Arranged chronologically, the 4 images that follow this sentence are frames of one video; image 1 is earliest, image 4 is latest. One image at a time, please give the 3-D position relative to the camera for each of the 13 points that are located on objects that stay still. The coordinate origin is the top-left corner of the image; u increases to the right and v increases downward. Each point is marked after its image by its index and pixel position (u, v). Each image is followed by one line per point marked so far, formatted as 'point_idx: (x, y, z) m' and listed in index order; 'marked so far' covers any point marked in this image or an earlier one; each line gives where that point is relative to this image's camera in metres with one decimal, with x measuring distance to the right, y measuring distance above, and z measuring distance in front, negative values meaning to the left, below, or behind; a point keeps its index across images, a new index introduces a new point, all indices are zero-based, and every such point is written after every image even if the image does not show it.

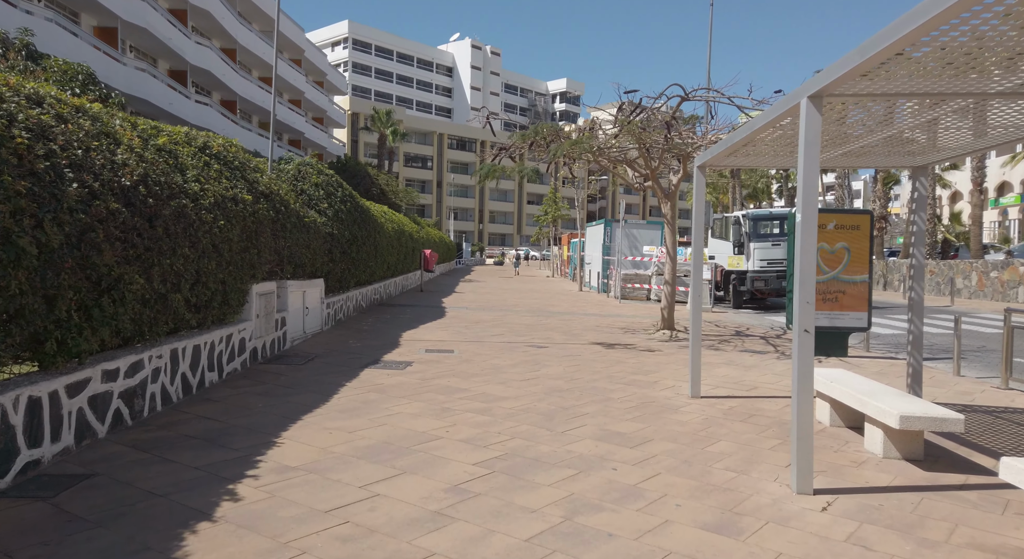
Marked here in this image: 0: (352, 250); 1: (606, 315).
0: (-3.4, +0.6, +15.7) m
1: (+2.5, -0.9, +19.4) m
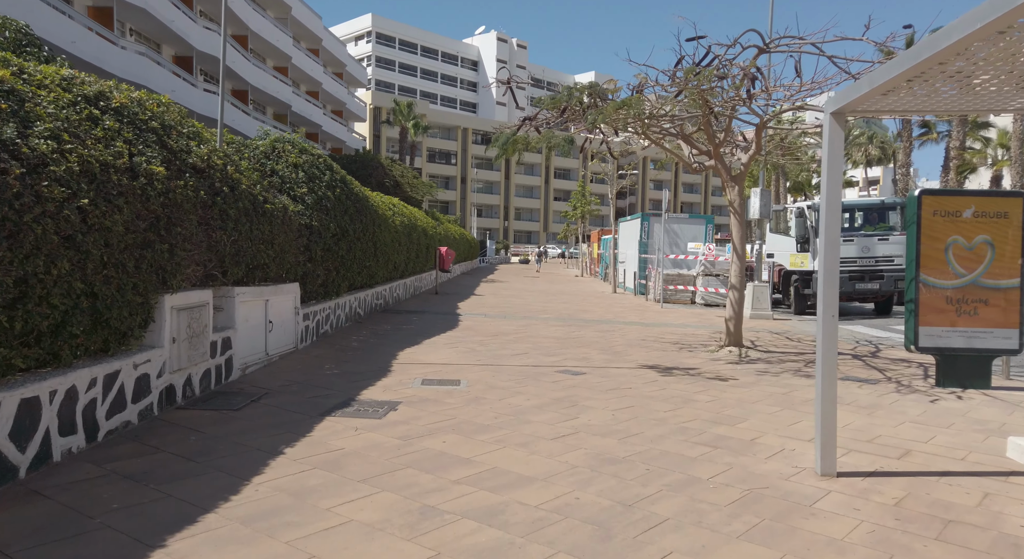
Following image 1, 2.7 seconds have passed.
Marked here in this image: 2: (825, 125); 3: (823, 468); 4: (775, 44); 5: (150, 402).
0: (-2.9, +0.6, +12.8) m
1: (+3.1, -1.0, +16.3) m
2: (+2.3, +1.1, +5.5) m
3: (+2.2, -1.4, +5.3) m
4: (+3.7, +3.3, +10.4) m
5: (-3.1, -1.0, +6.3) m
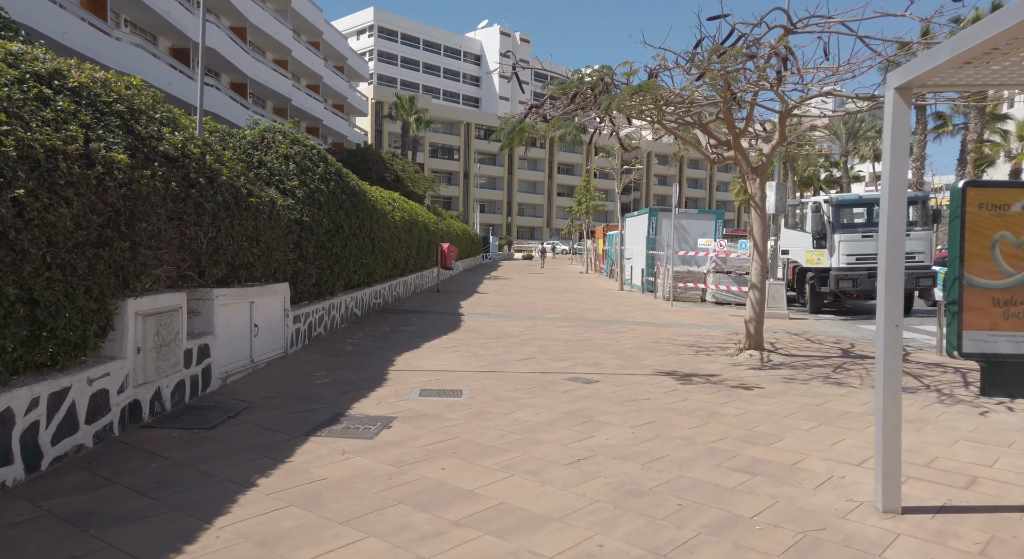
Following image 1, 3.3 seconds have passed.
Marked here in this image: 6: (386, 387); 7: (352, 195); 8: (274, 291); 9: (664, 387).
0: (-2.8, +0.6, +12.0) m
1: (+3.2, -1.0, +15.6) m
2: (+2.4, +1.1, +4.7) m
3: (+2.3, -1.4, +4.6) m
4: (+3.8, +3.3, +9.6) m
5: (-3.0, -1.1, +5.5) m
6: (-1.3, -1.2, +8.0) m
7: (-2.8, +1.5, +12.9) m
8: (-3.0, -0.1, +9.3) m
9: (+1.8, -1.3, +8.7) m
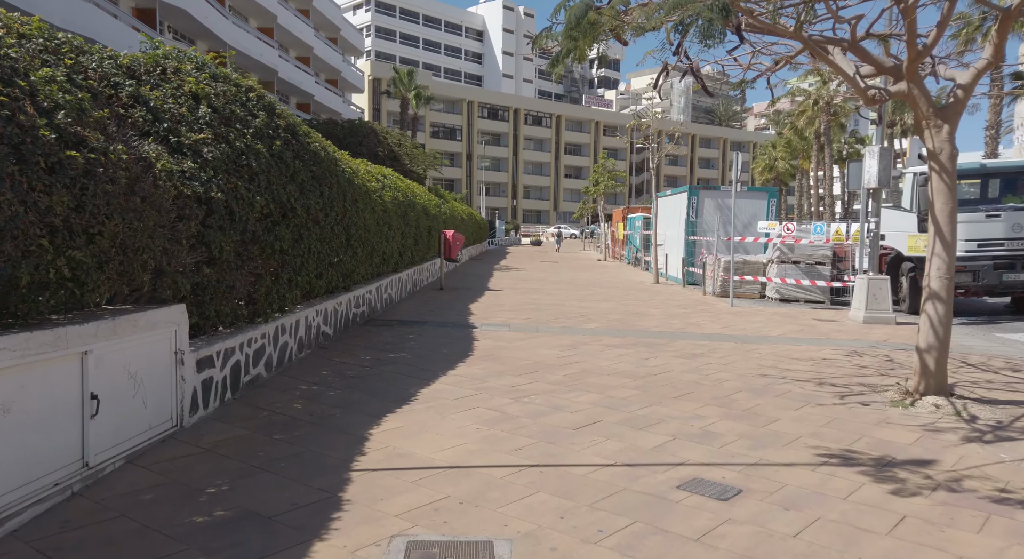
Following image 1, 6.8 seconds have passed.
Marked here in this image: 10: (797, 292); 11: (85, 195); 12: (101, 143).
0: (-2.4, +0.5, +7.9) m
1: (+3.6, -0.9, +11.4) m
2: (+2.8, +0.9, +0.5) m
3: (+2.7, -1.6, +0.4) m
4: (+4.2, +3.2, +5.4) m
5: (-2.6, -1.3, +1.4) m
6: (-0.9, -1.3, +3.8) m
7: (-2.4, +1.4, +8.7) m
8: (-2.6, -0.3, +5.2) m
9: (+2.2, -1.4, +4.6) m
10: (+7.1, -0.3, +18.6) m
11: (-2.5, +0.5, +4.4) m
12: (-2.6, +0.9, +4.7) m
